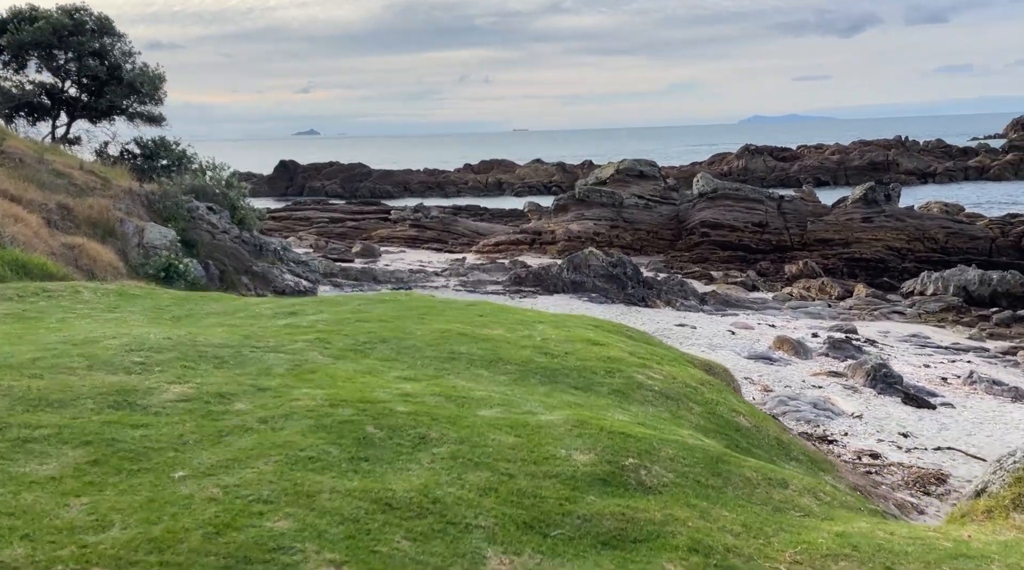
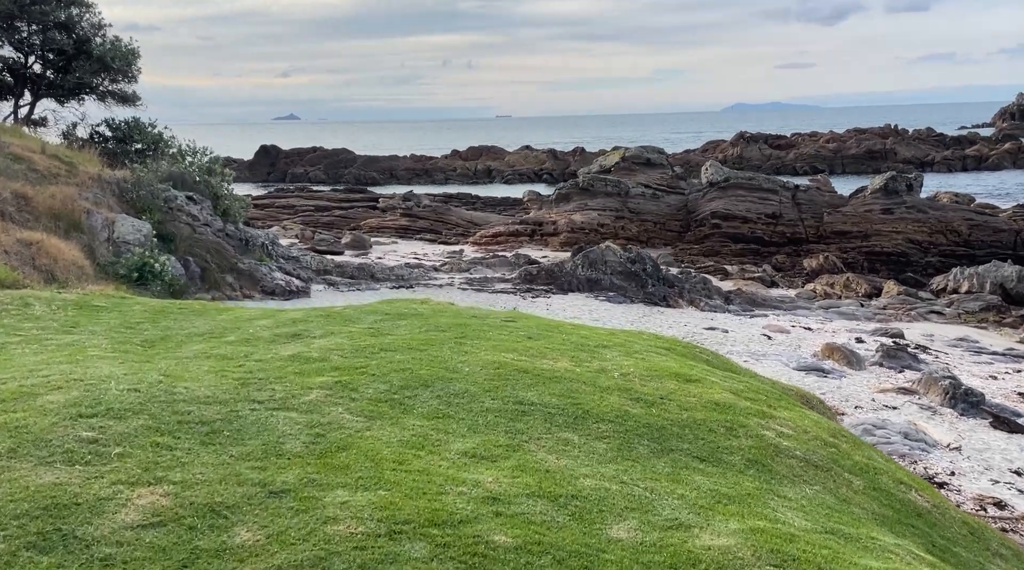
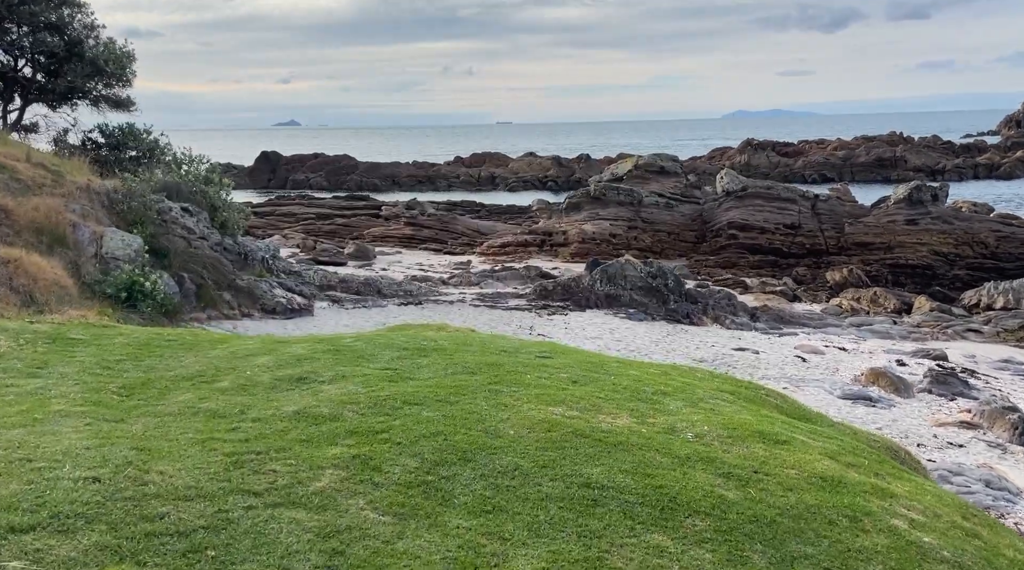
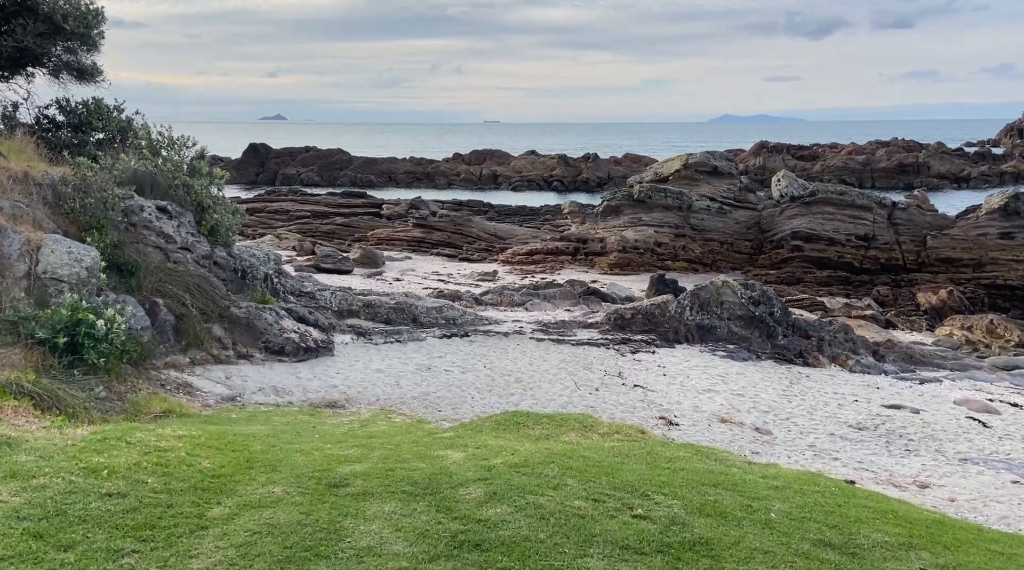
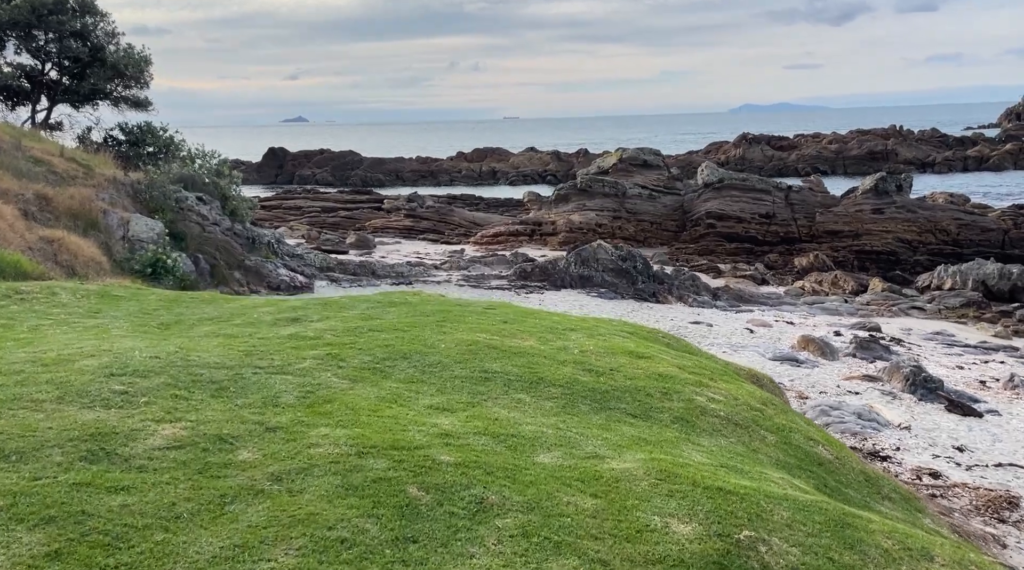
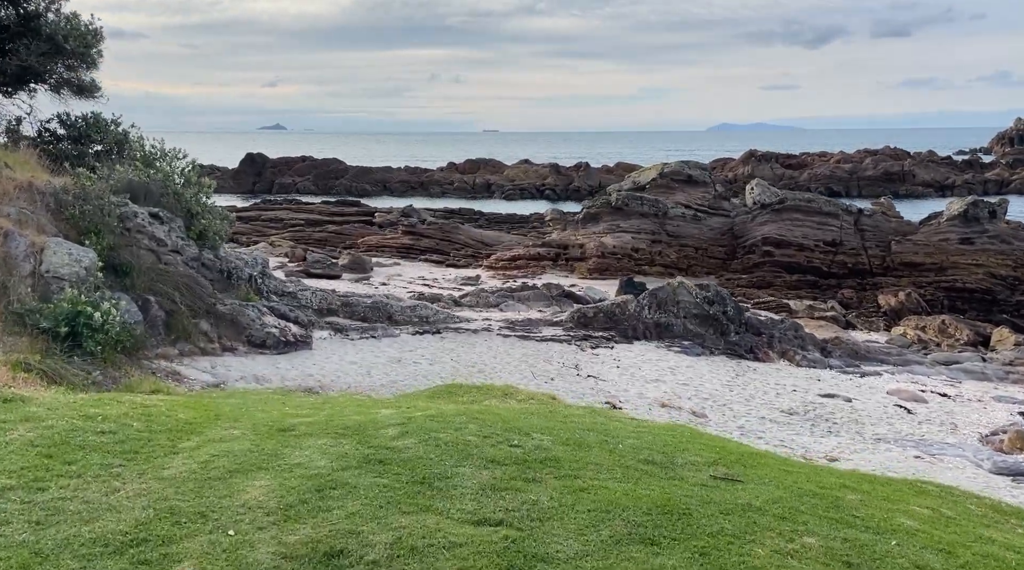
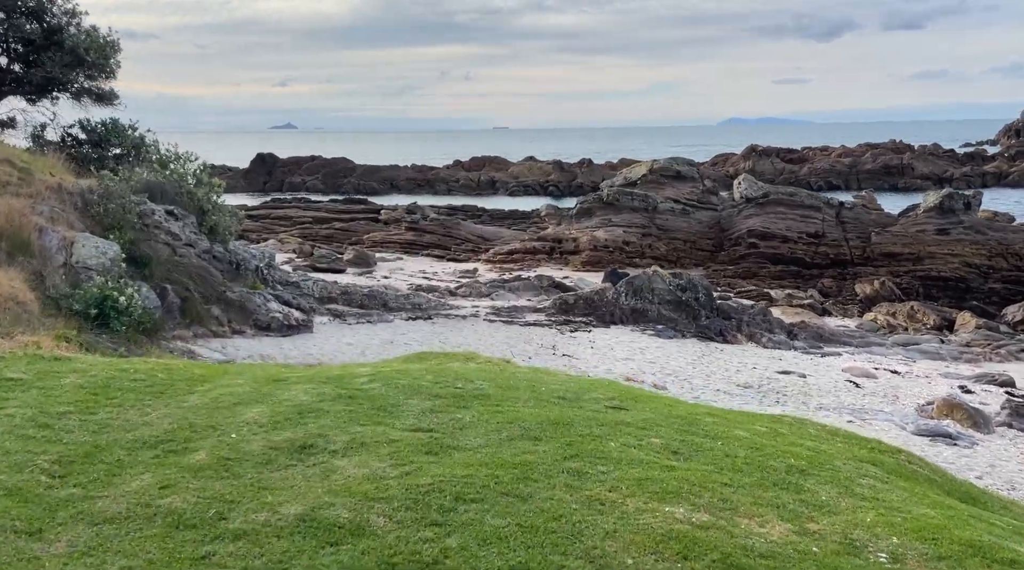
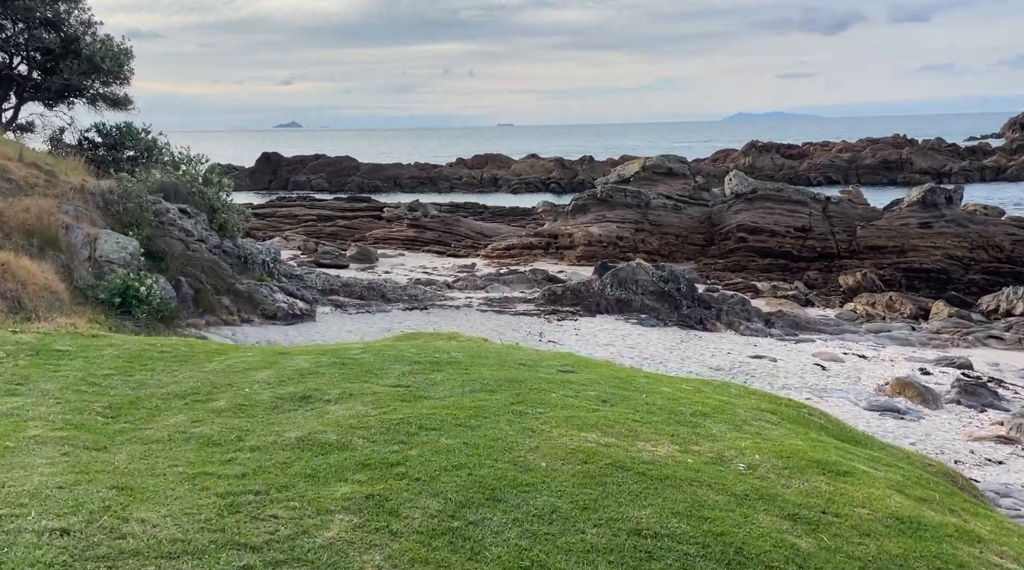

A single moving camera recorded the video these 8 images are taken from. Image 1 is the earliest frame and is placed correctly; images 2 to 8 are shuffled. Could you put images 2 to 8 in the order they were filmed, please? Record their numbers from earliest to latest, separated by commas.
5, 2, 3, 8, 7, 6, 4
